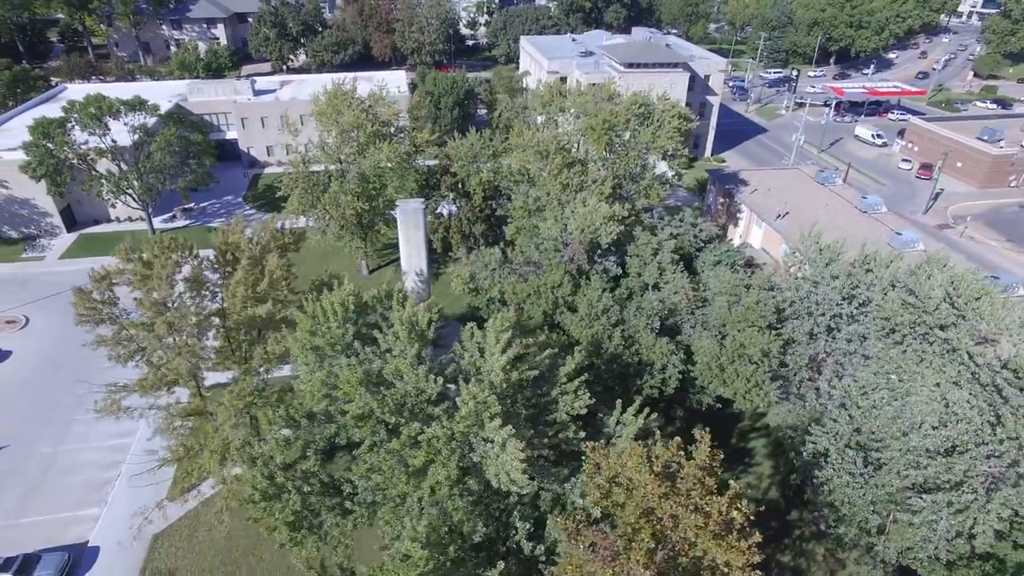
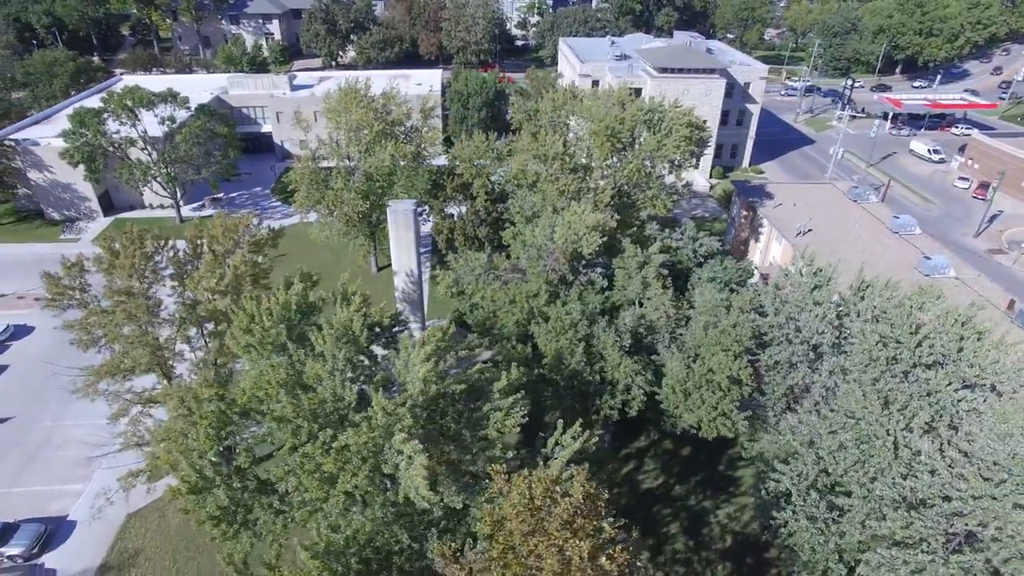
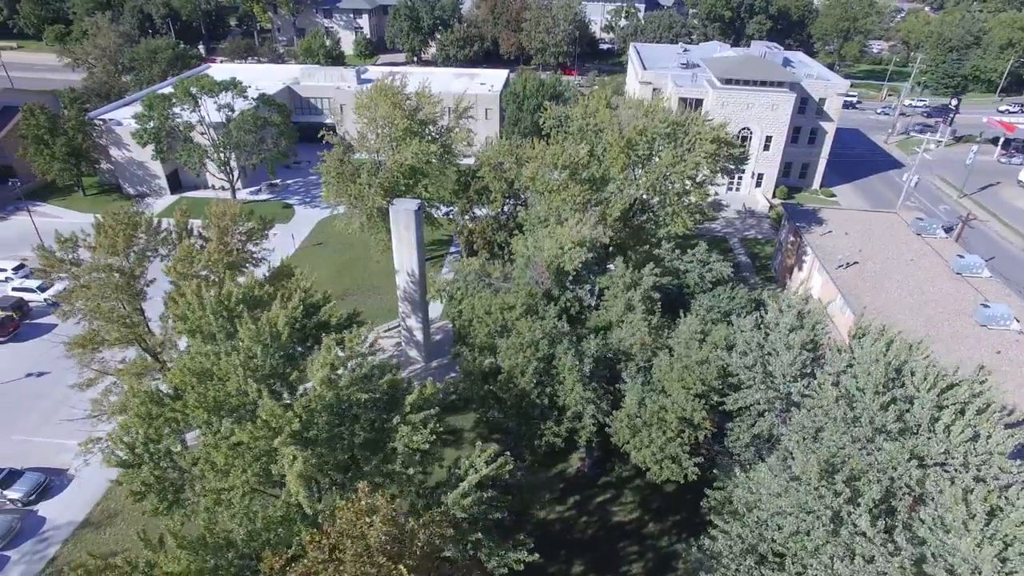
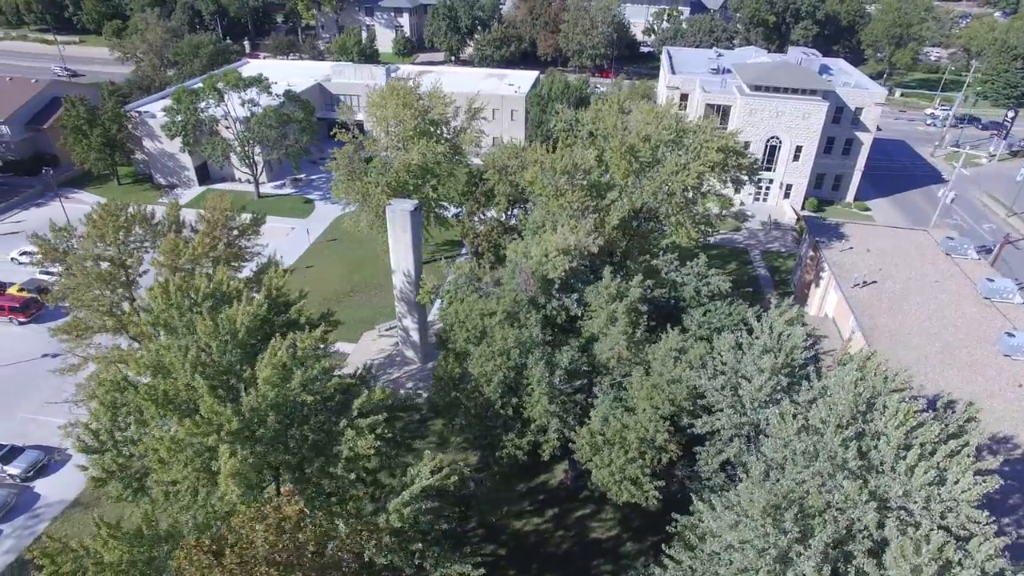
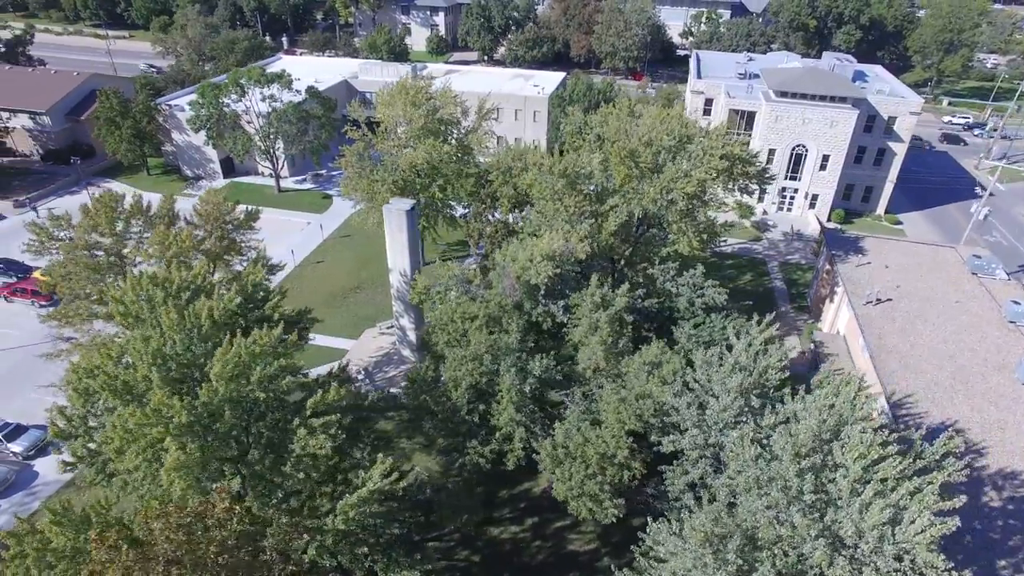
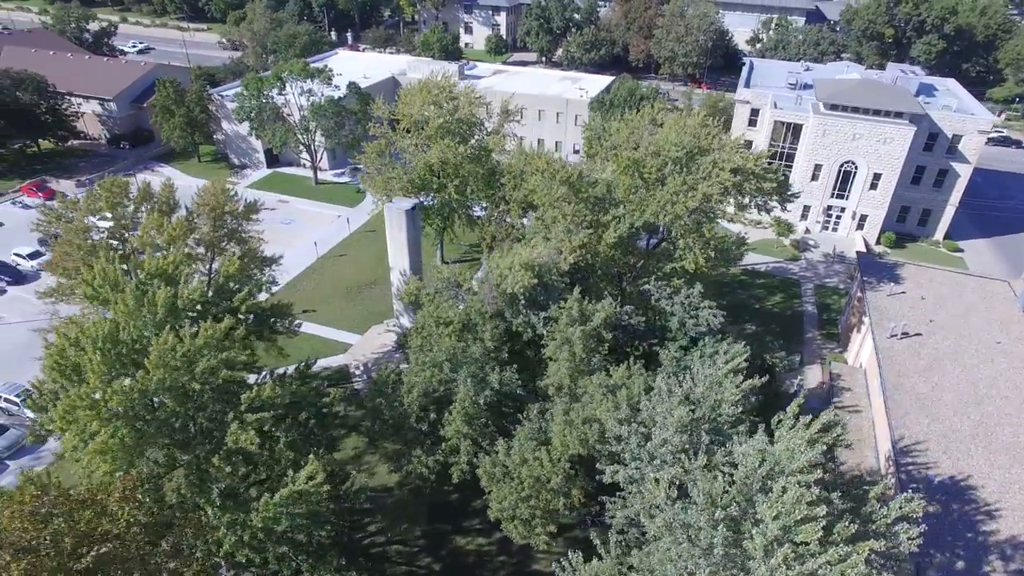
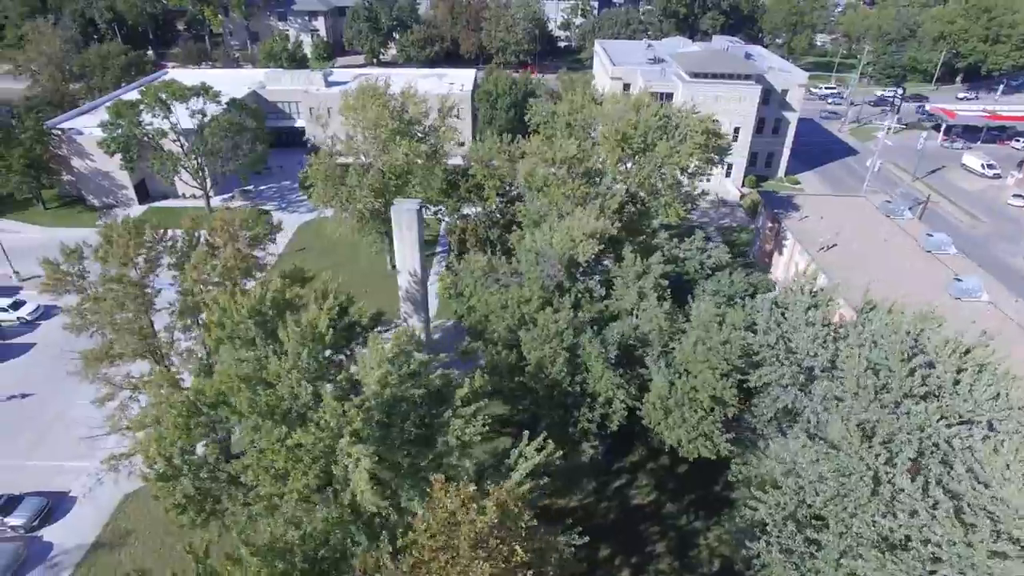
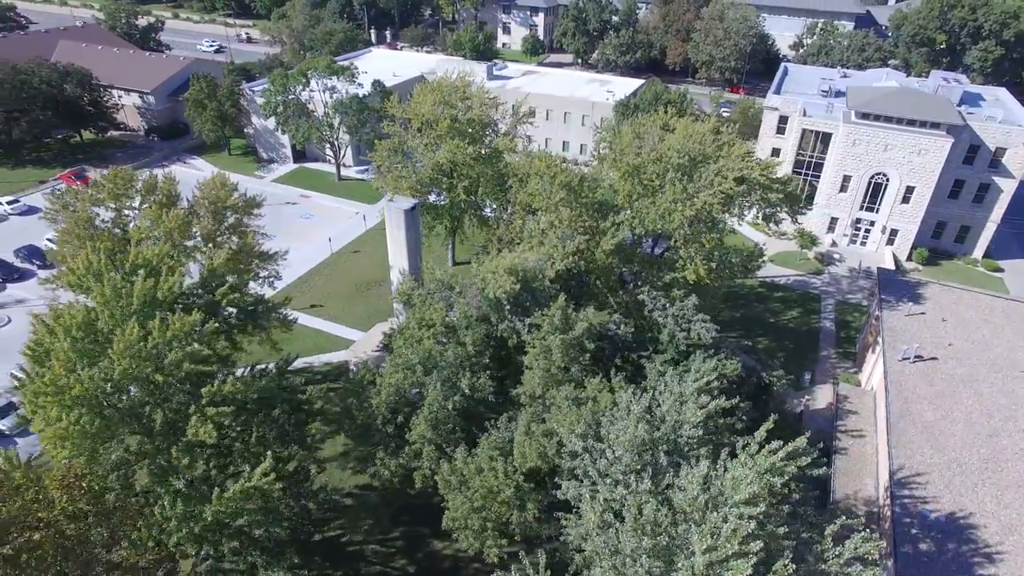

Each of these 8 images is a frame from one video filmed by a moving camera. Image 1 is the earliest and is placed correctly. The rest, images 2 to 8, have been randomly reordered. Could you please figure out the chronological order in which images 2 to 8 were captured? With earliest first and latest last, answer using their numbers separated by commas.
2, 7, 3, 4, 5, 6, 8
